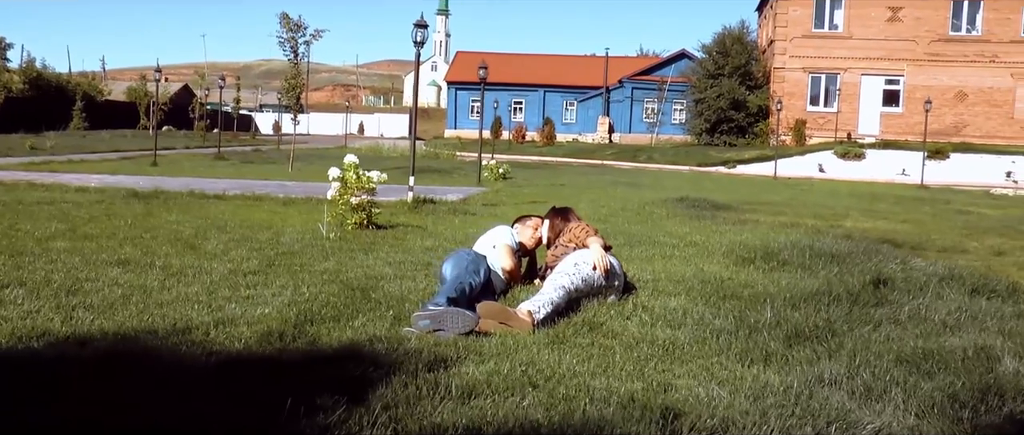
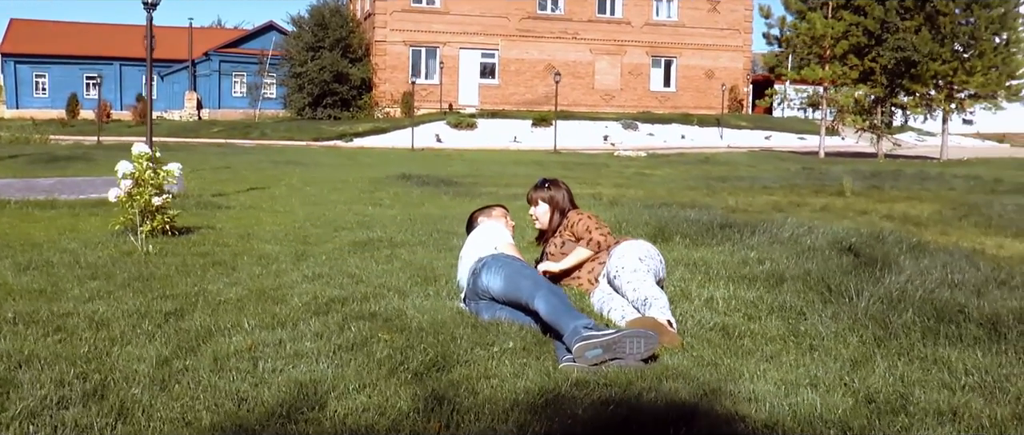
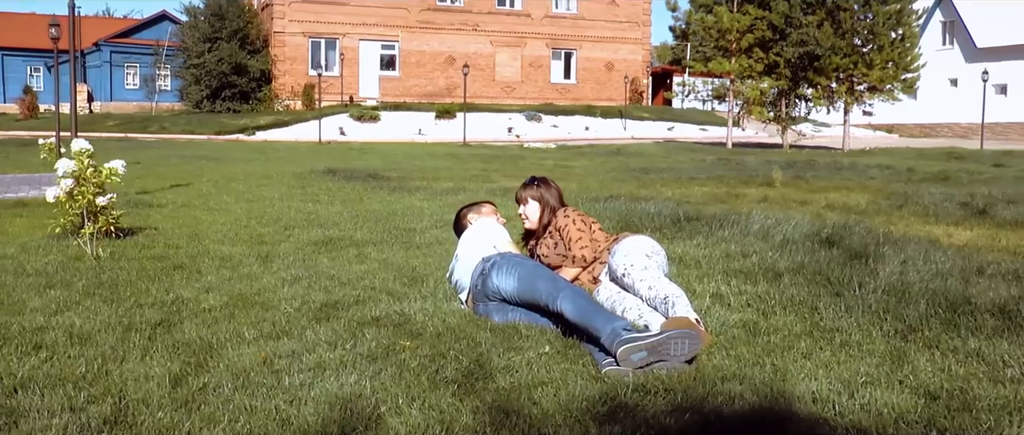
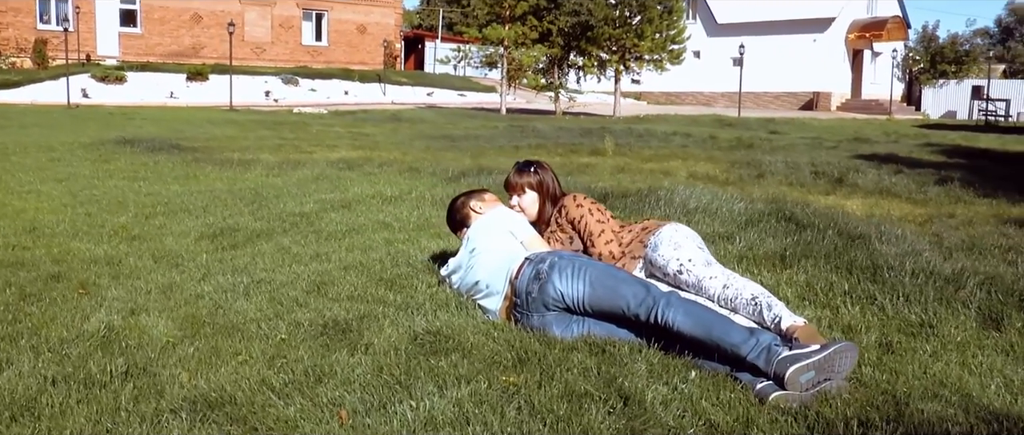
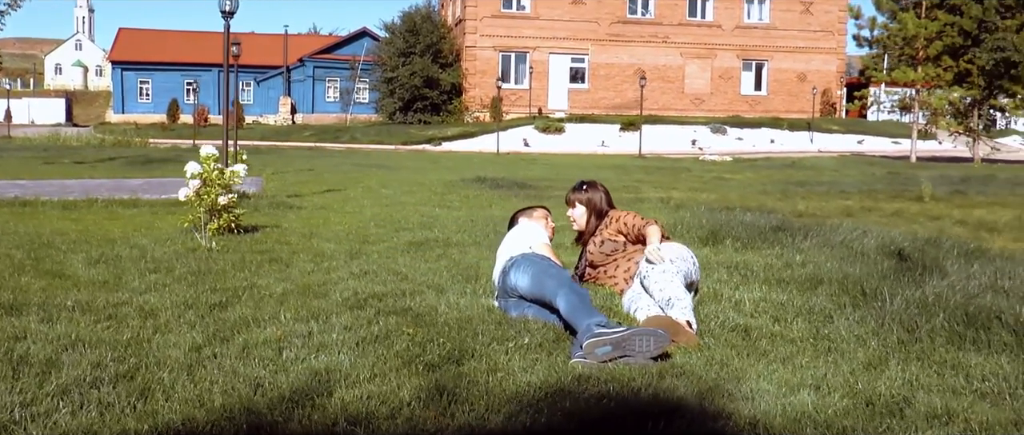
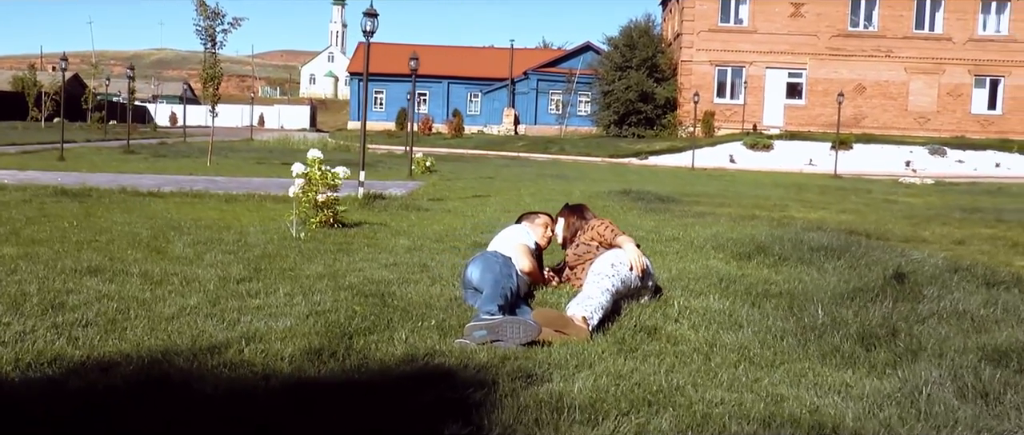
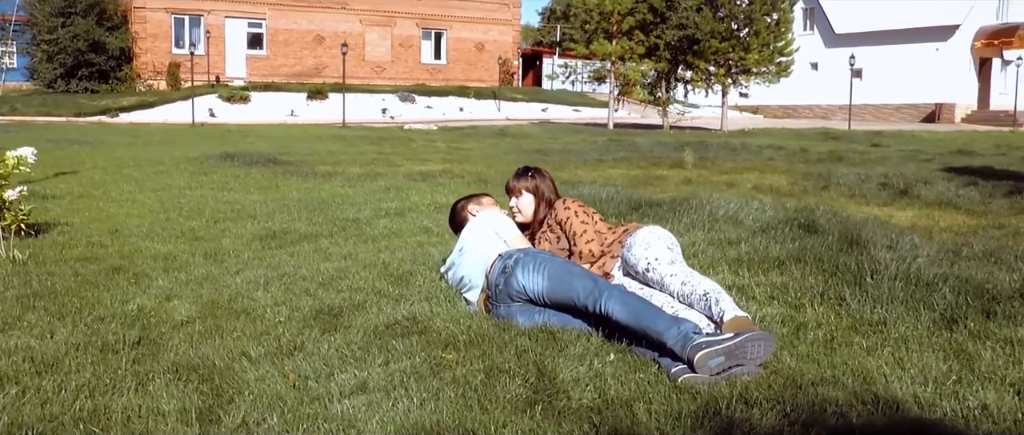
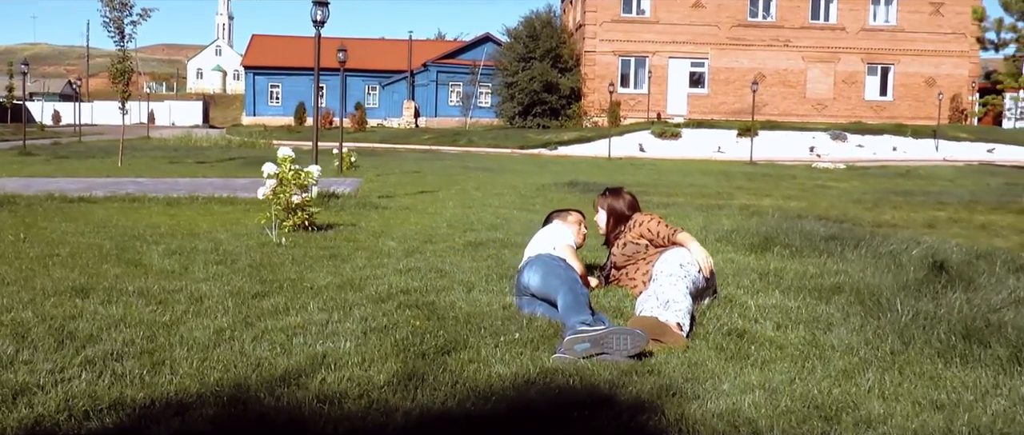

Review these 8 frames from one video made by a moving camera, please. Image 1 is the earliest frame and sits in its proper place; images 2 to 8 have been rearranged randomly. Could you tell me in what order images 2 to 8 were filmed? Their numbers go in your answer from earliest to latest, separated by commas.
6, 8, 5, 2, 3, 7, 4
